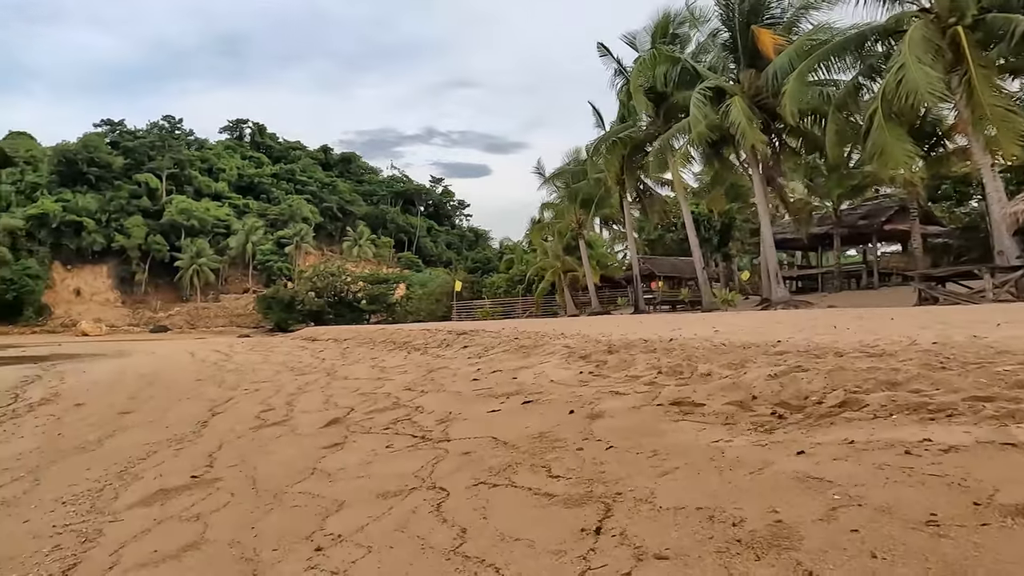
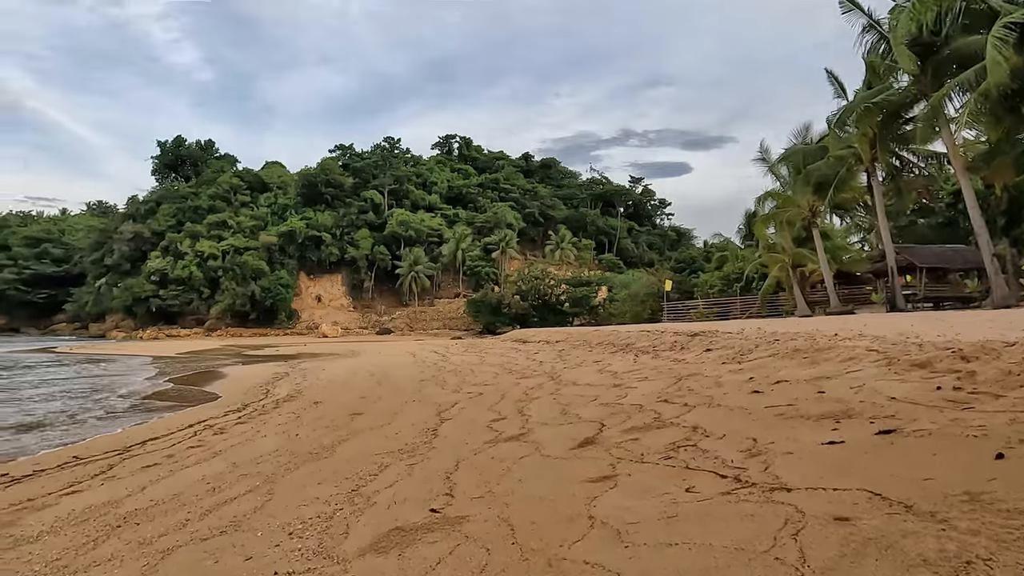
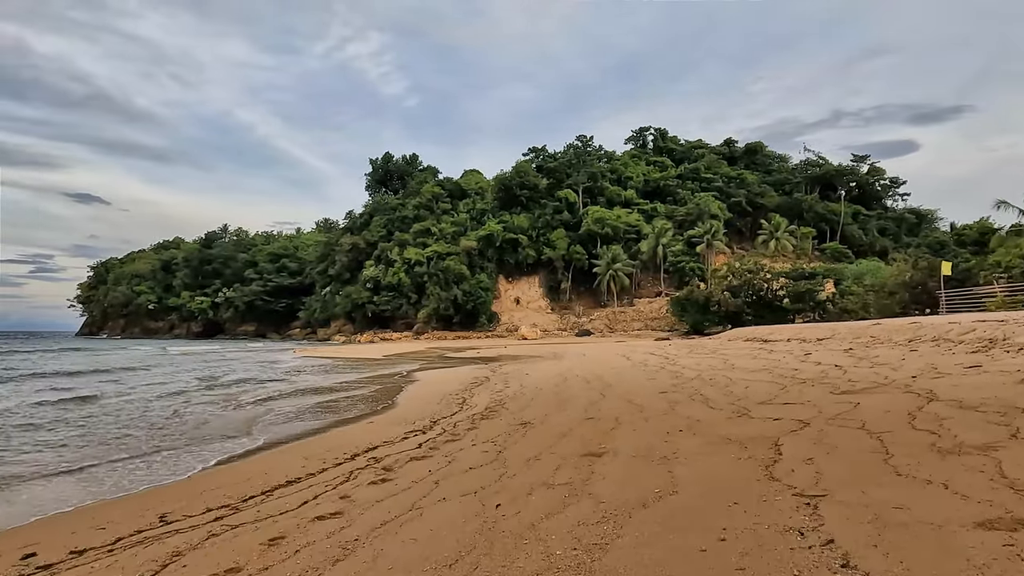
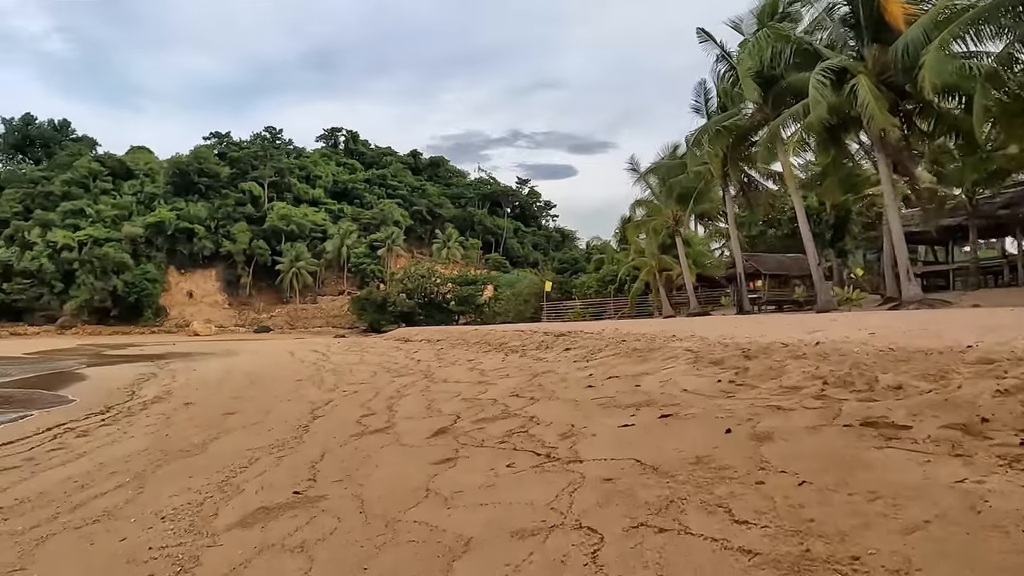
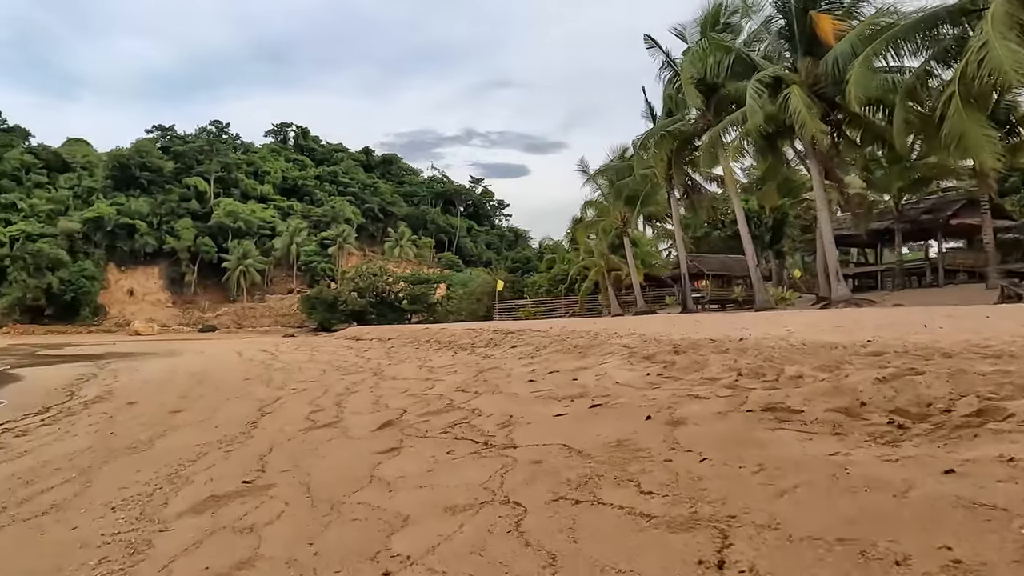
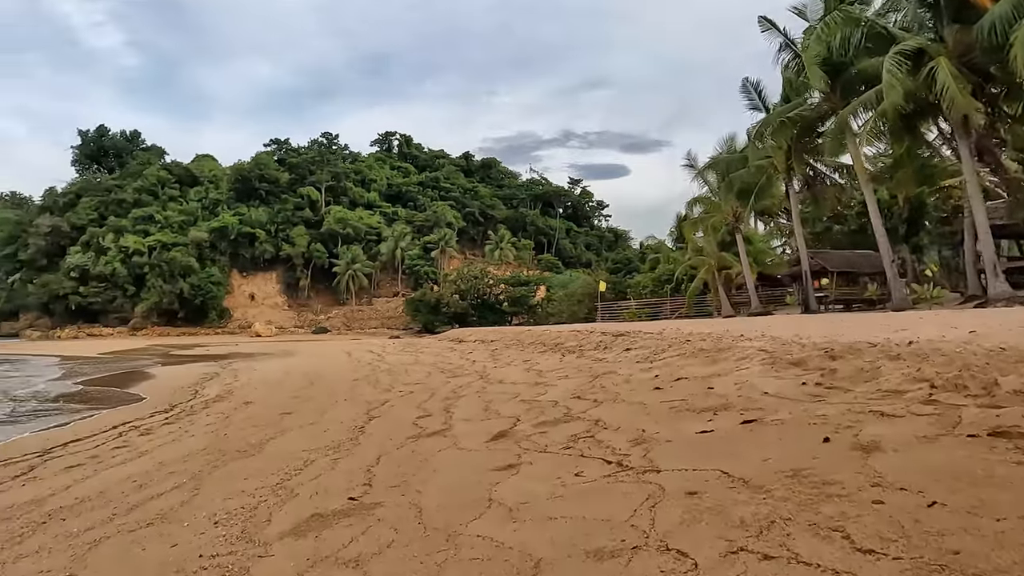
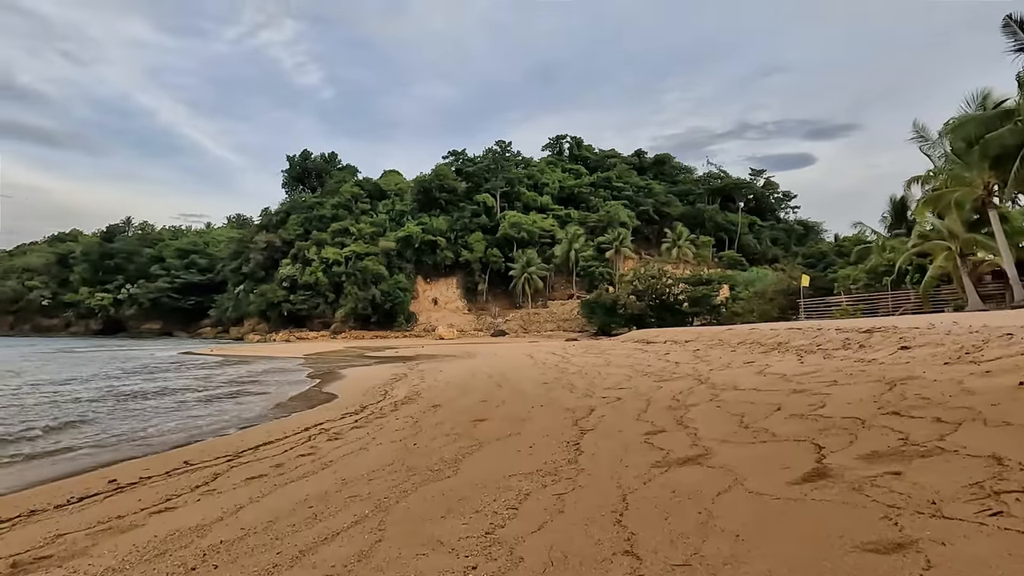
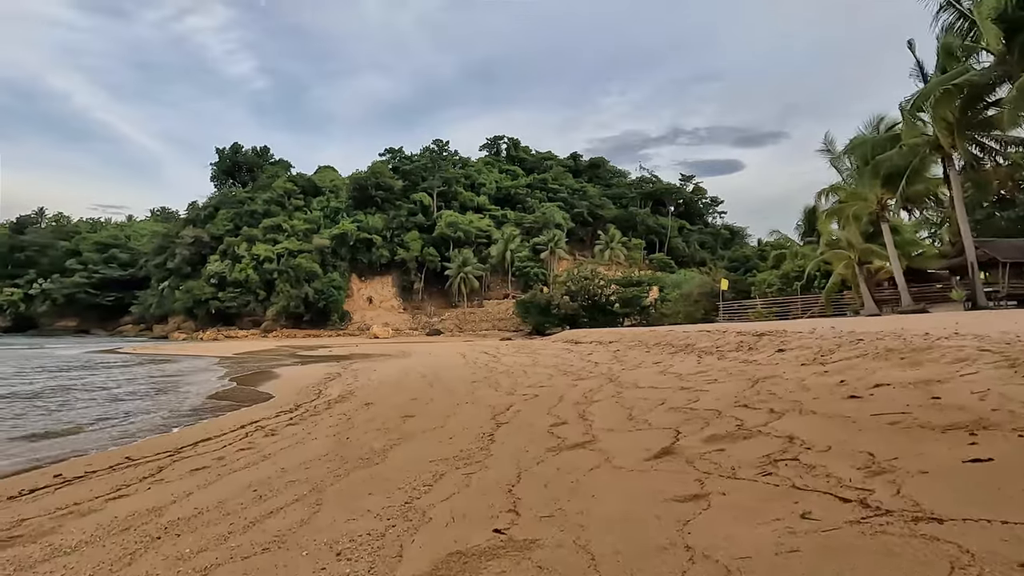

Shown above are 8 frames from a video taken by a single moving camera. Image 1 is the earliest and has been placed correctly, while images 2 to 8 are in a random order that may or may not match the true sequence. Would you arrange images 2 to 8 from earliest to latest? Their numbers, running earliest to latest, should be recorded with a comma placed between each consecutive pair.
5, 4, 6, 2, 8, 7, 3
